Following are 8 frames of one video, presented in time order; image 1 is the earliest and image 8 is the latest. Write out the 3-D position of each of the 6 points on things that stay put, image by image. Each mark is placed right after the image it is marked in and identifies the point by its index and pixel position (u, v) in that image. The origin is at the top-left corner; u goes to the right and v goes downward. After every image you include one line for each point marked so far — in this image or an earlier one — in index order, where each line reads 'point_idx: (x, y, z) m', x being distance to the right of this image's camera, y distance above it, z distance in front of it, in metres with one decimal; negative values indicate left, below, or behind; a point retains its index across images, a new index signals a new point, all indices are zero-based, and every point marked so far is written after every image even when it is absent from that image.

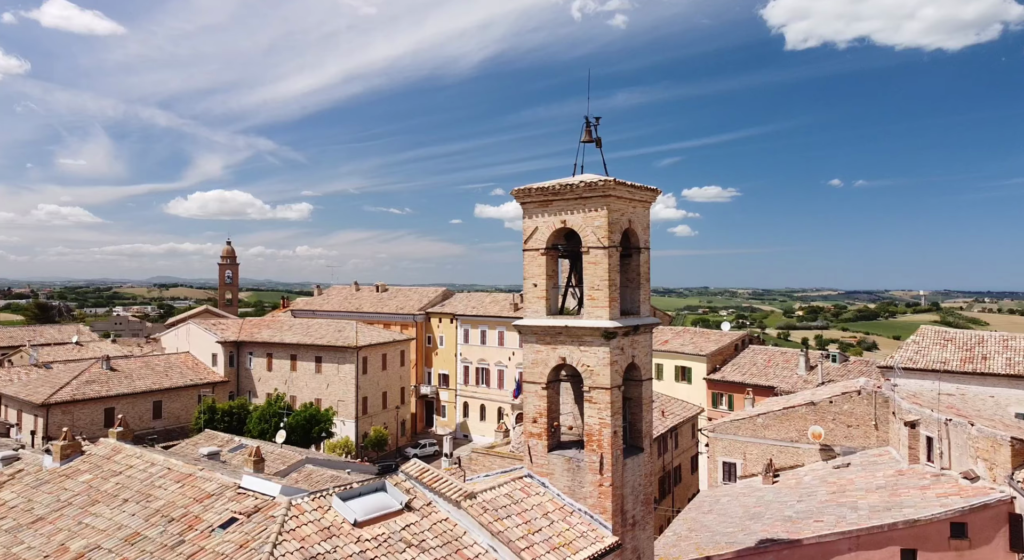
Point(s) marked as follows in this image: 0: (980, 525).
0: (+9.1, -4.7, +13.2) m
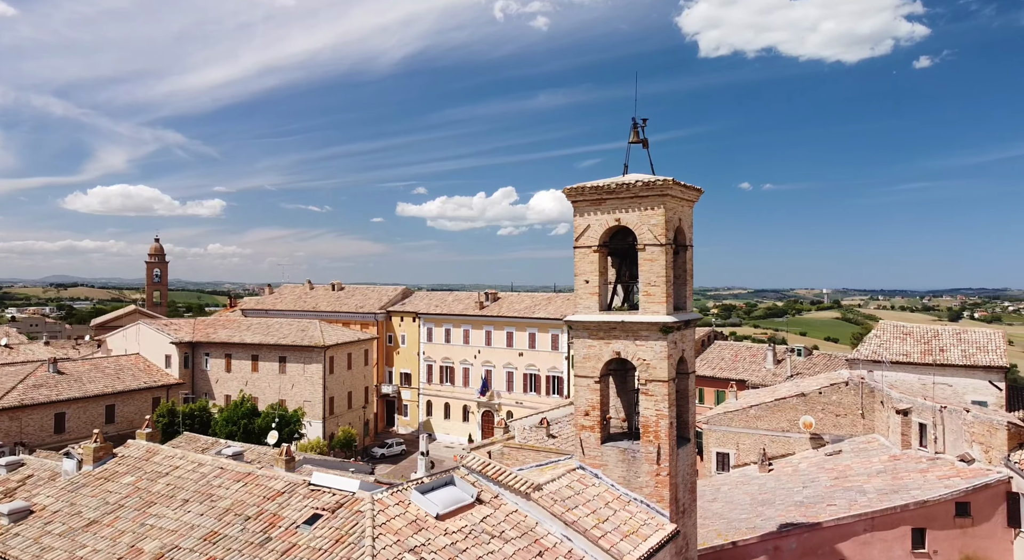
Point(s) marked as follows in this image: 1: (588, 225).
0: (+9.8, -4.6, +14.2) m
1: (+1.3, +0.9, +11.2) m
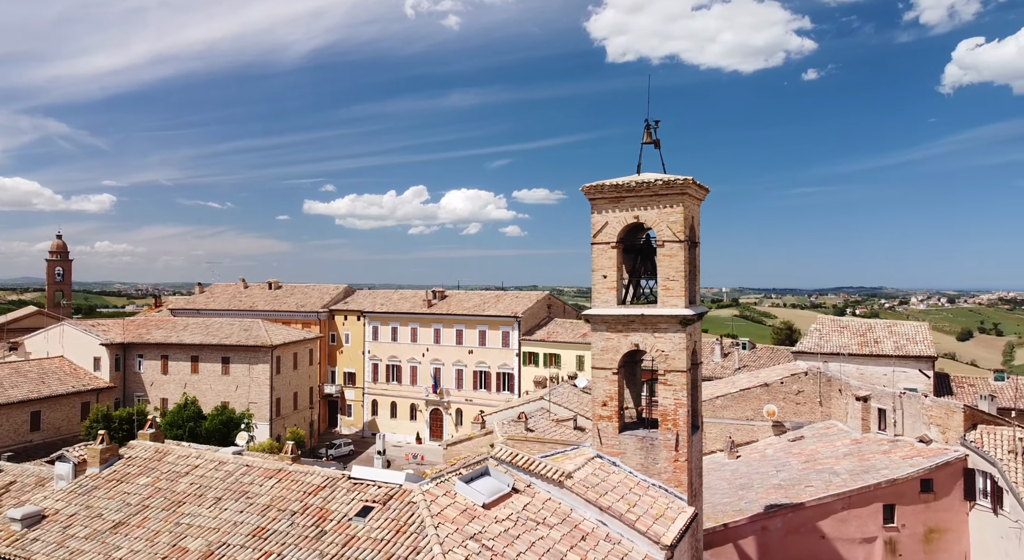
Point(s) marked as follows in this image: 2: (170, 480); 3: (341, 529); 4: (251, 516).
0: (+9.7, -4.5, +15.5) m
1: (+1.6, +1.0, +11.6) m
2: (-5.1, -3.0, +10.2) m
3: (-2.1, -3.0, +8.3) m
4: (-3.4, -3.1, +8.9) m
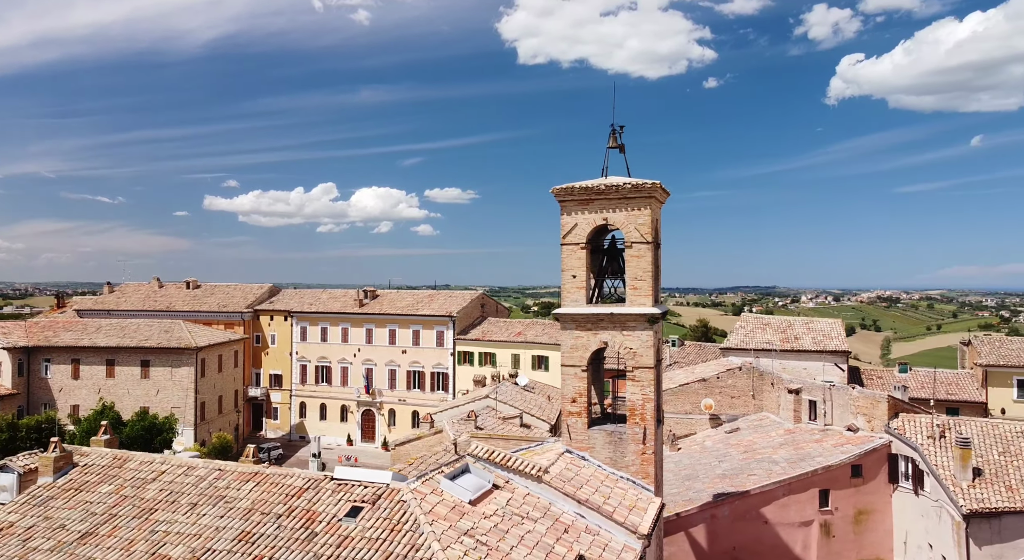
0: (+8.8, -4.5, +16.7) m
1: (+1.1, +1.0, +12.0) m
2: (-5.4, -3.0, +9.8) m
3: (-2.2, -3.0, +8.3) m
4: (-3.5, -3.1, +8.7) m
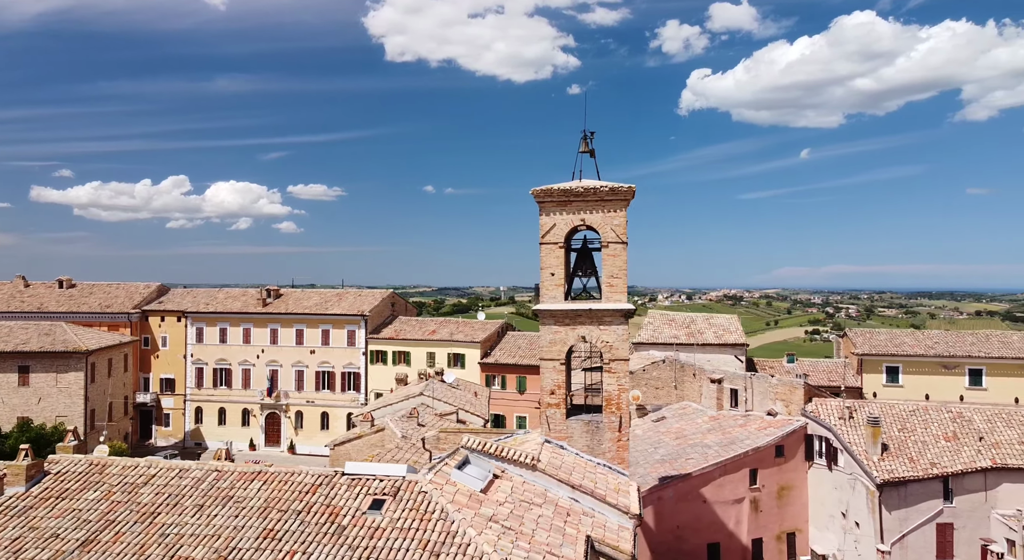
0: (+7.5, -4.5, +18.5) m
1: (+0.8, +1.0, +12.6) m
2: (-5.3, -2.9, +9.4) m
3: (-1.9, -3.0, +8.4) m
4: (-3.3, -3.0, +8.6) m
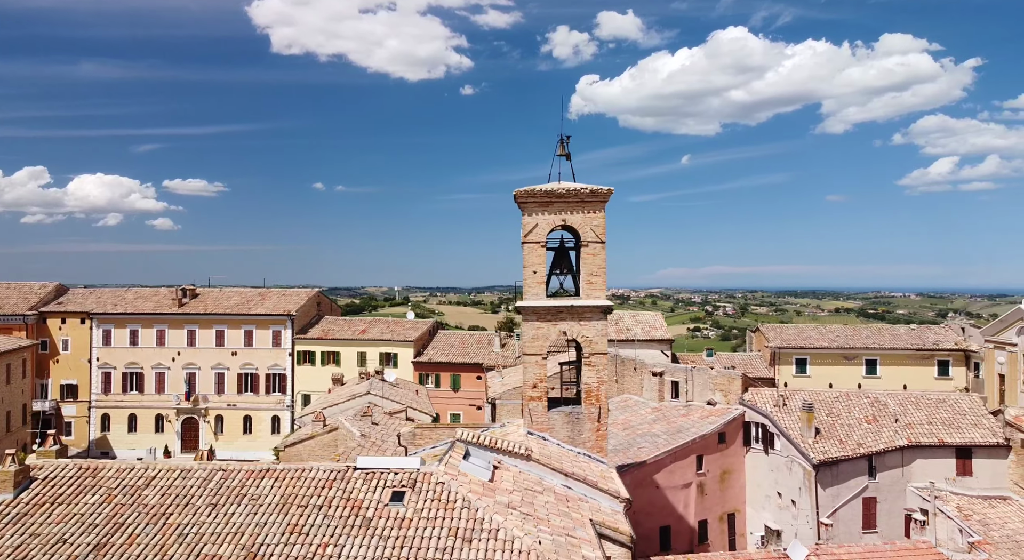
0: (+6.4, -4.4, +19.9) m
1: (+0.4, +1.1, +13.1) m
2: (-5.1, -2.9, +9.1) m
3: (-1.6, -3.0, +8.6) m
4: (-3.0, -3.0, +8.6) m
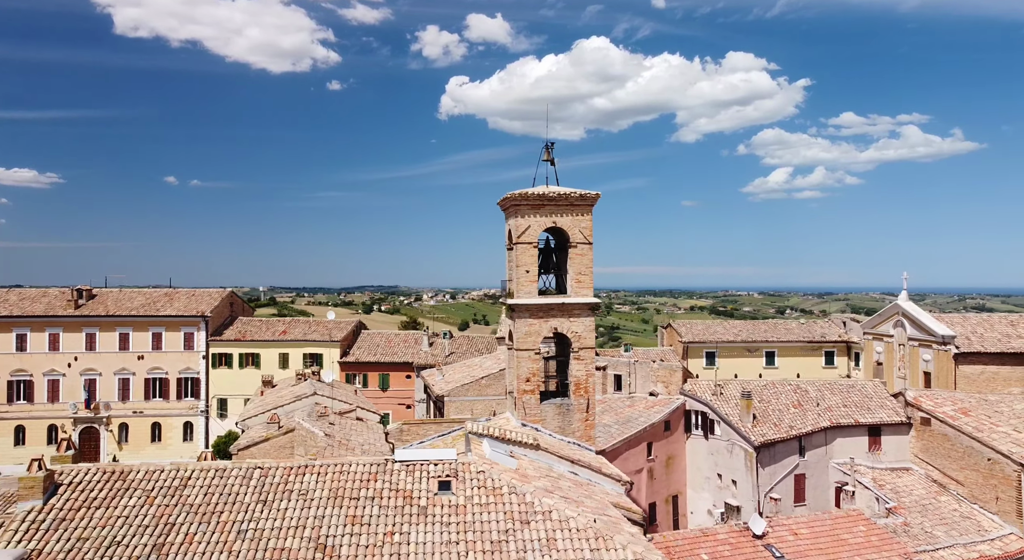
0: (+5.1, -4.4, +21.5) m
1: (+0.3, +1.1, +13.9) m
2: (-4.5, -2.9, +9.0) m
3: (-1.0, -3.0, +9.1) m
4: (-2.4, -3.0, +8.9) m
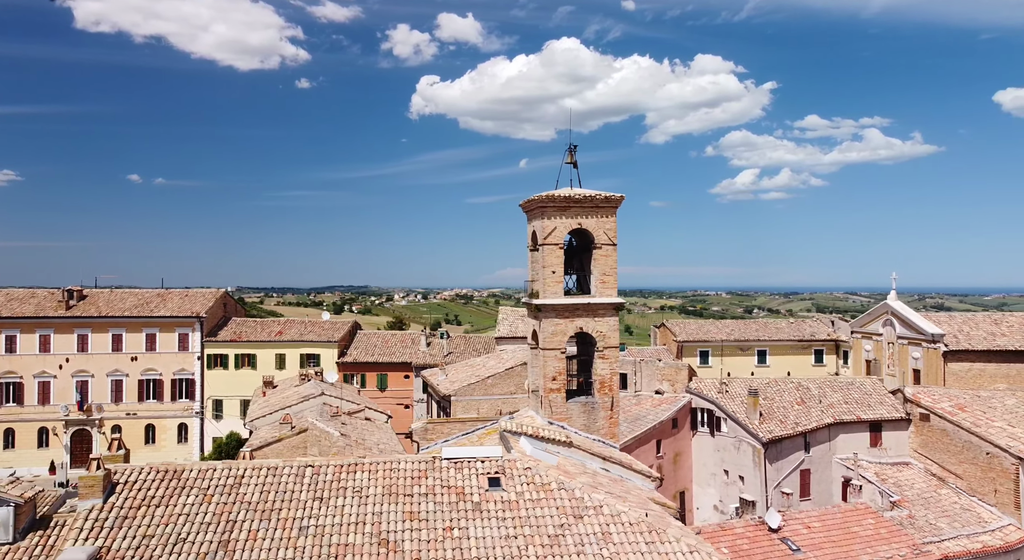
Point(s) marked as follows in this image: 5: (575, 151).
0: (+5.5, -4.4, +21.9) m
1: (+0.9, +1.1, +14.2) m
2: (-3.9, -2.9, +9.2) m
3: (-0.4, -3.0, +9.4) m
4: (-1.7, -3.0, +9.1) m
5: (+1.4, +2.8, +15.2) m
